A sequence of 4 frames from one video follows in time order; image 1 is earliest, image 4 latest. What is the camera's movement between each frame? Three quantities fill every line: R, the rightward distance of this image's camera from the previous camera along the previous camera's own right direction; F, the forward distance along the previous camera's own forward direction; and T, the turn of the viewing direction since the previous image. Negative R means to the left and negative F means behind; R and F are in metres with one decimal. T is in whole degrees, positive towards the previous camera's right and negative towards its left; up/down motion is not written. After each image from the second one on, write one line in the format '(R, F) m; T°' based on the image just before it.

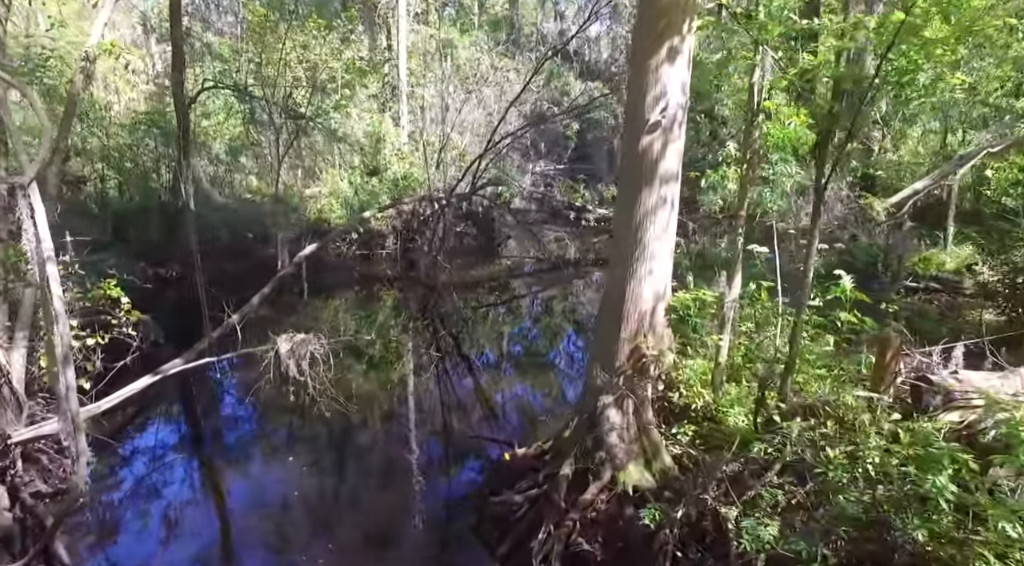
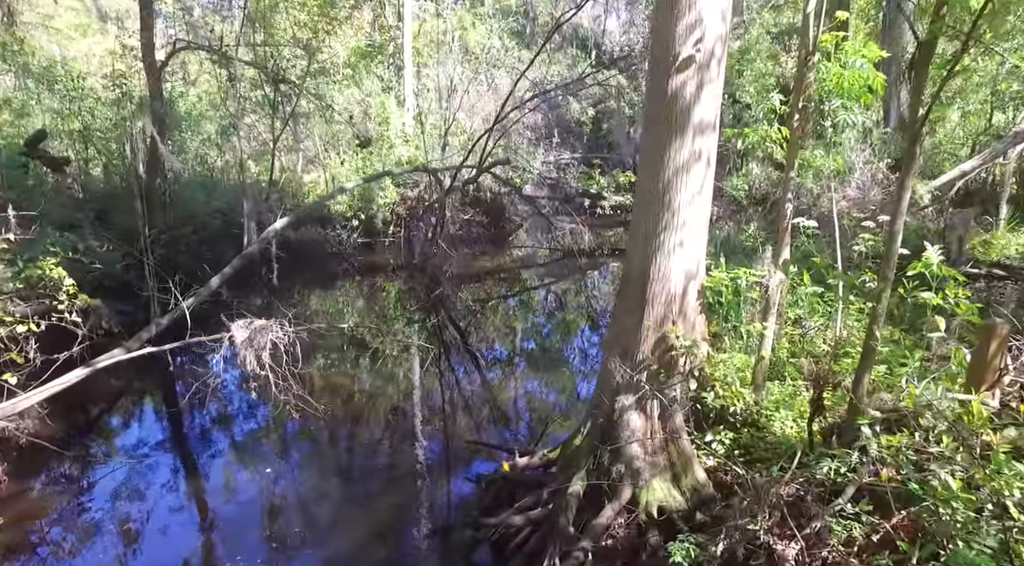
(+0.1, +0.9) m; -1°
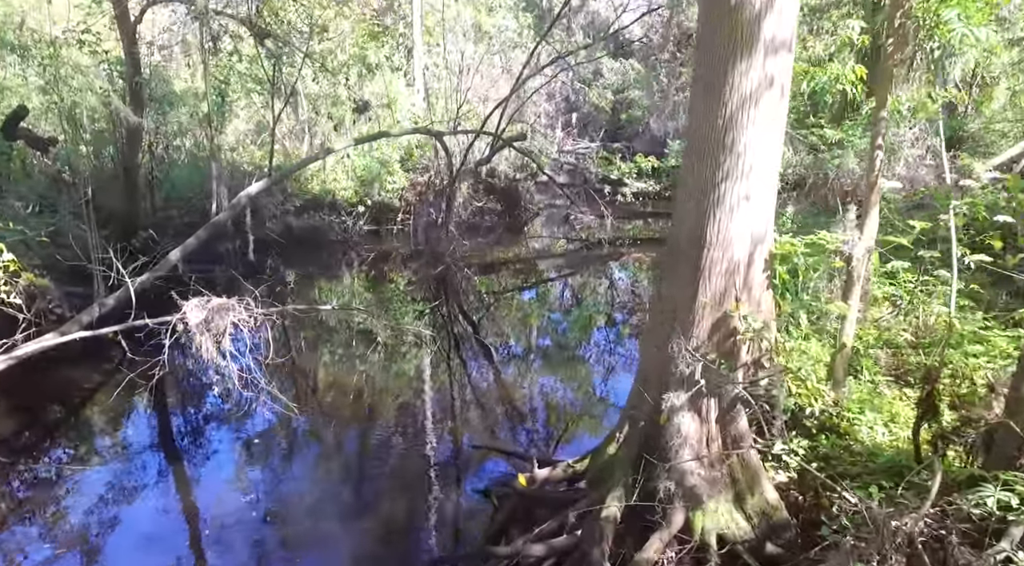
(0.0, +0.9) m; -1°
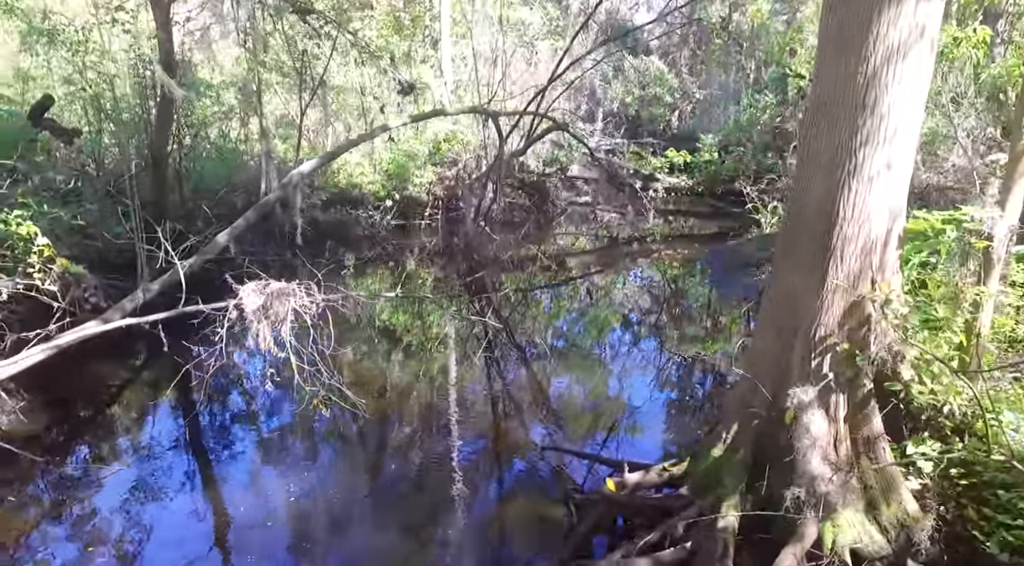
(-0.4, +0.4) m; -1°
